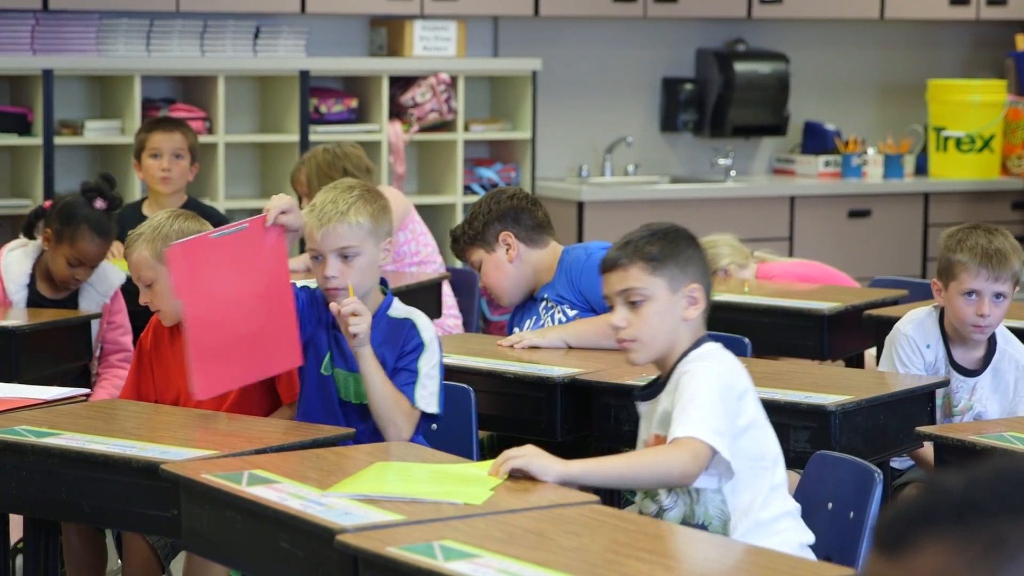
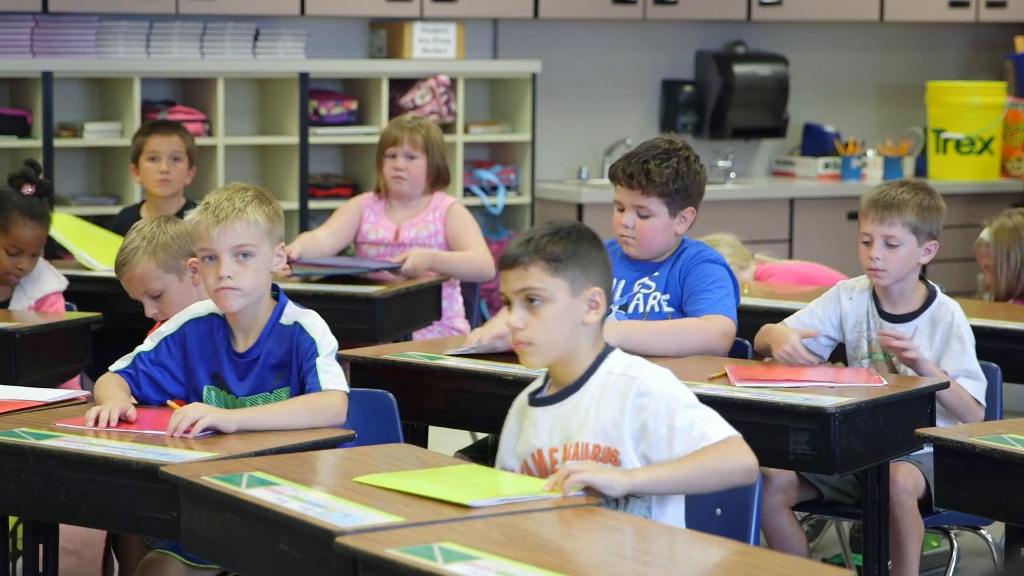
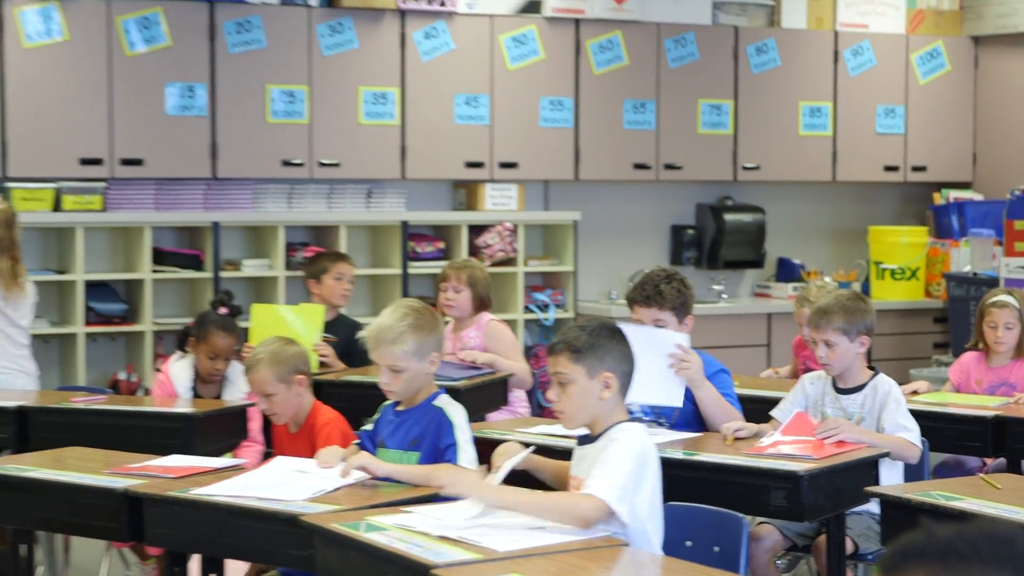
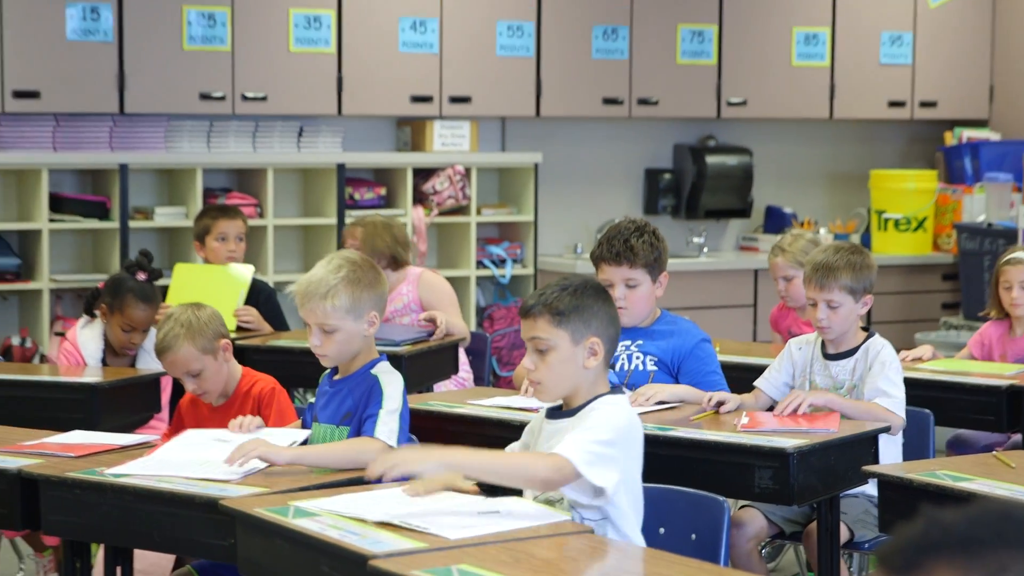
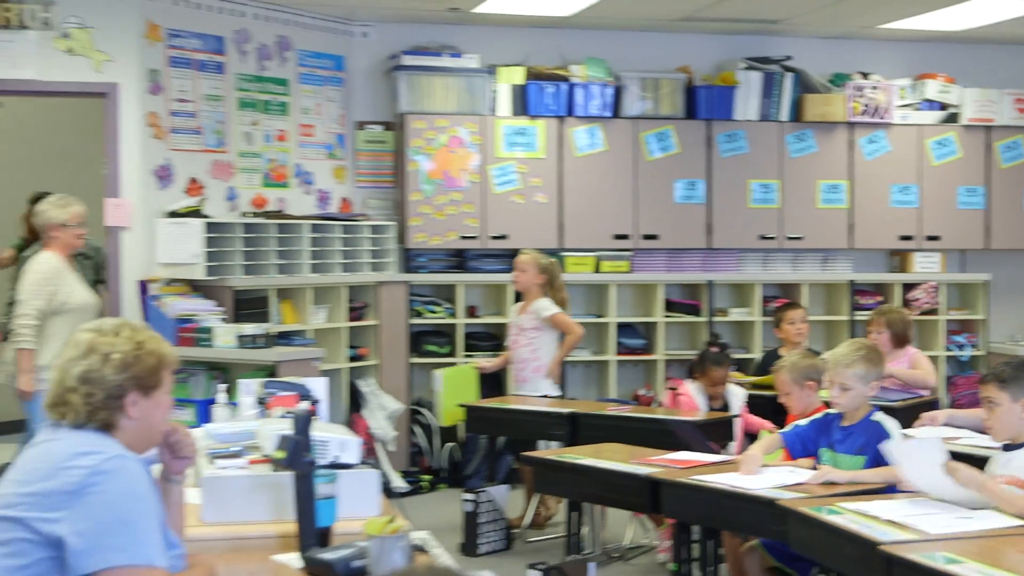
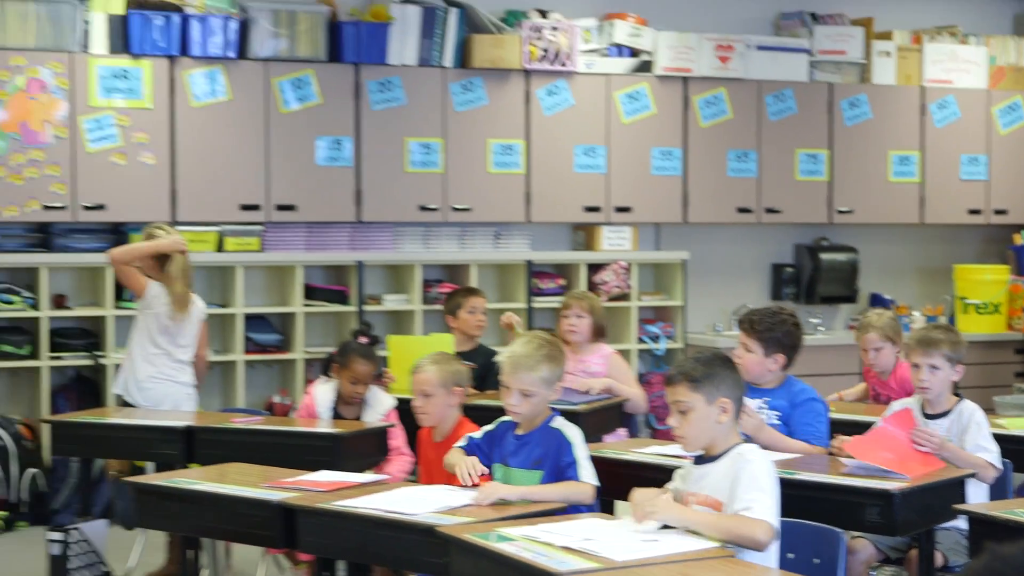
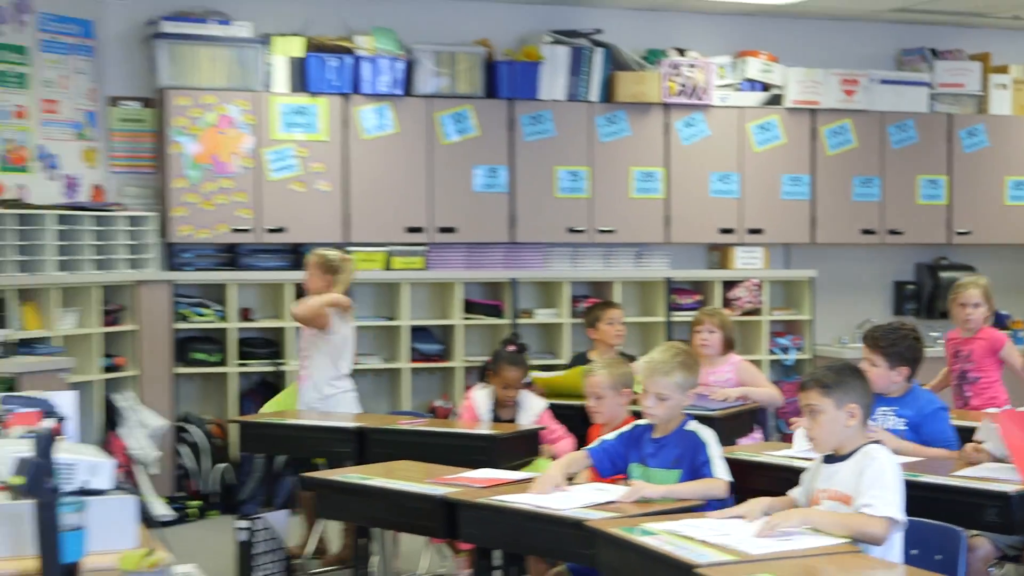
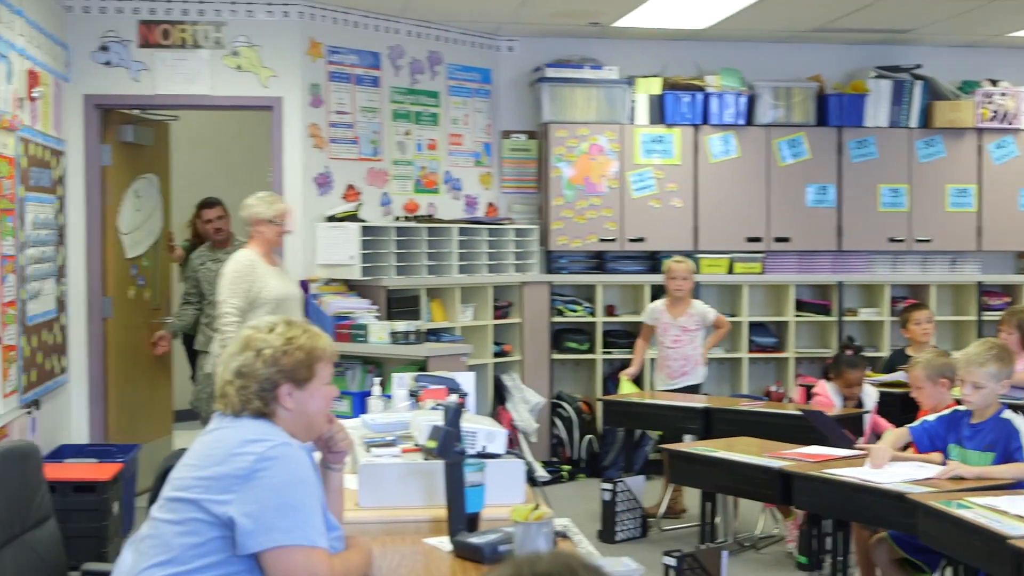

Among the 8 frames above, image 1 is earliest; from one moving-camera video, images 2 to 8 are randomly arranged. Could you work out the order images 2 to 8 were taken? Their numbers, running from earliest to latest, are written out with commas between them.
2, 4, 3, 6, 7, 5, 8
